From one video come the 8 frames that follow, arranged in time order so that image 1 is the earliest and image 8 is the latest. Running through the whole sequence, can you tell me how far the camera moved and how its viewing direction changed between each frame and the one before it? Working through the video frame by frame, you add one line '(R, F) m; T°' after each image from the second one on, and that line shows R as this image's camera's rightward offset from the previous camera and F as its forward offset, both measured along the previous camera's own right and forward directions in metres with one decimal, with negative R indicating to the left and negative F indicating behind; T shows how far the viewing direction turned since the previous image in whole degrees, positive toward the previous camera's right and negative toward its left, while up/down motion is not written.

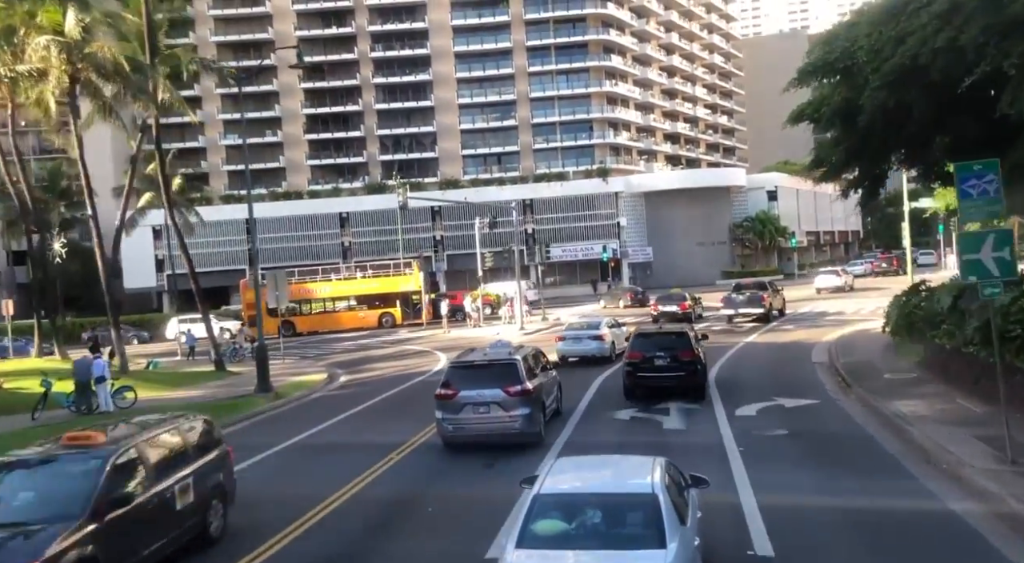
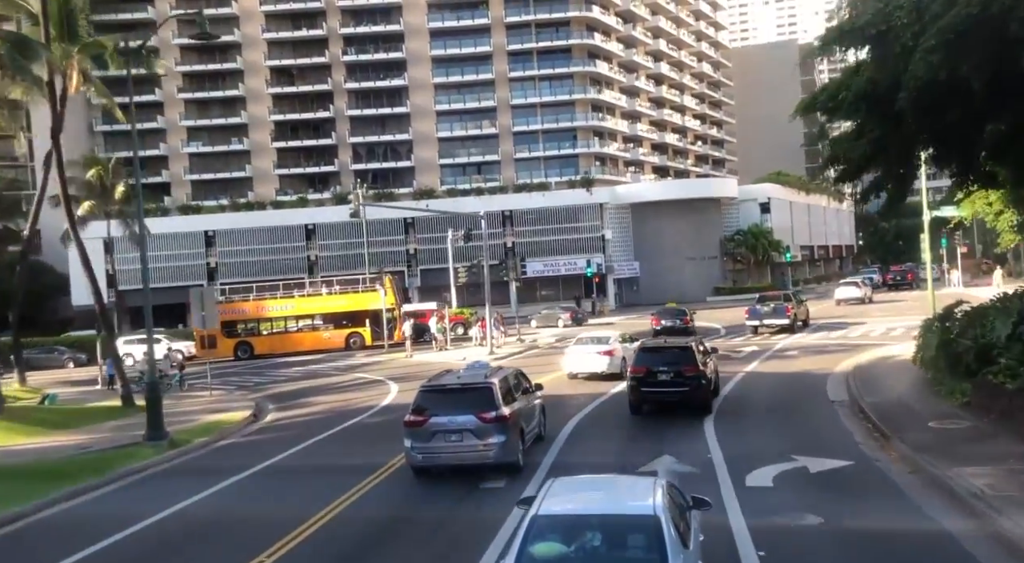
(+0.7, +5.1) m; +1°
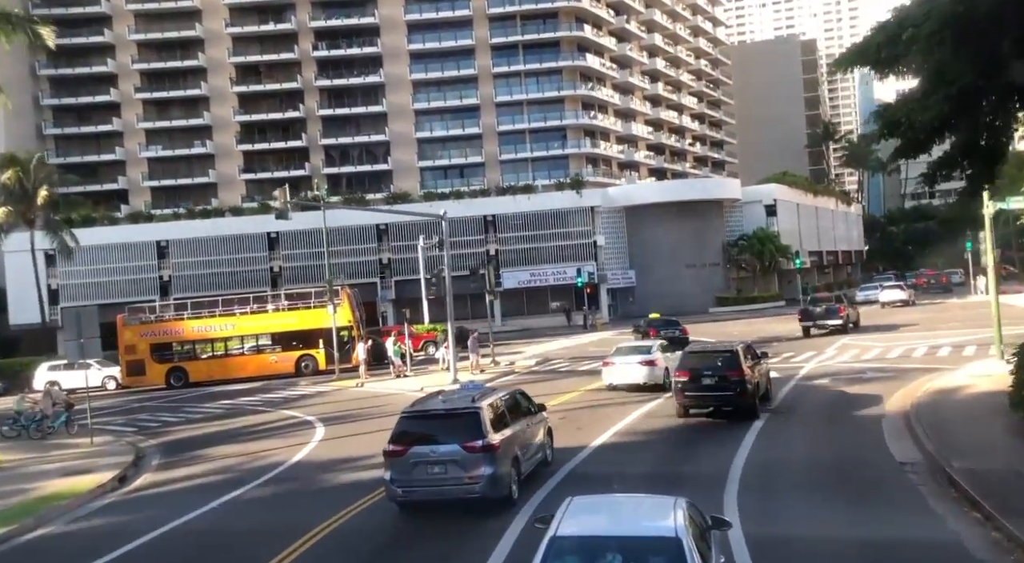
(+0.9, +7.0) m; 0°
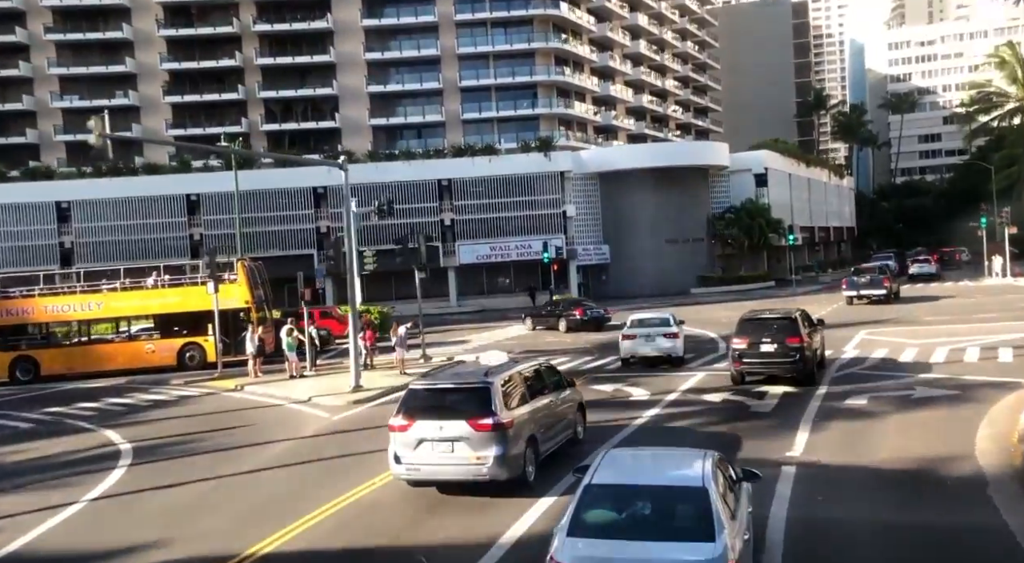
(+1.3, +8.9) m; +1°
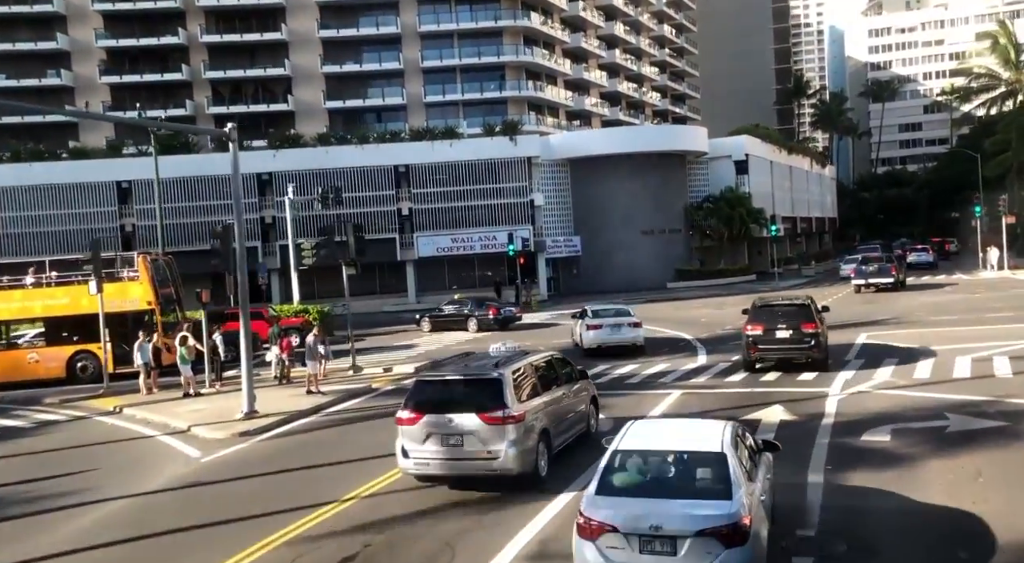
(+0.8, +5.0) m; +1°
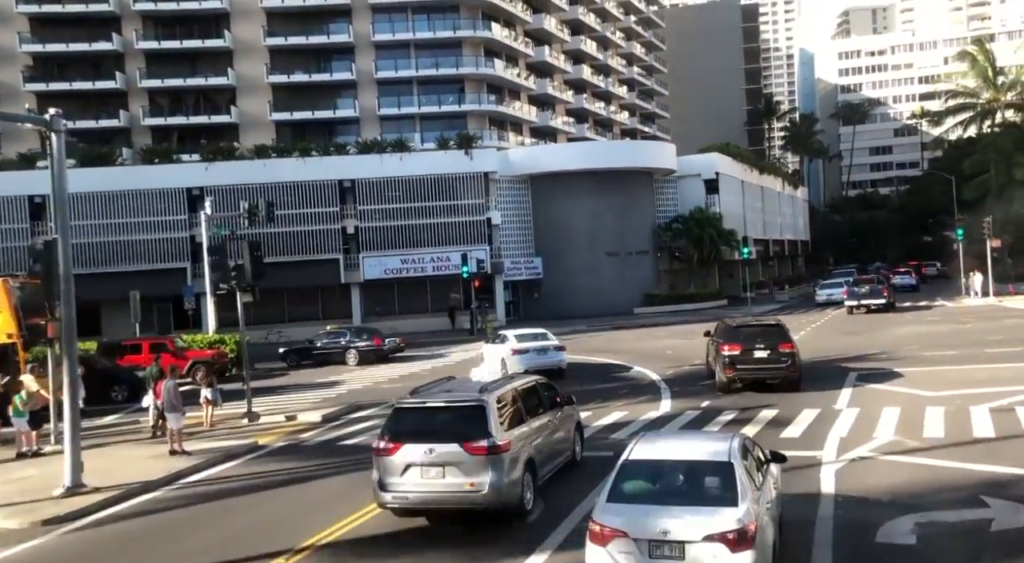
(+0.9, +4.6) m; +1°
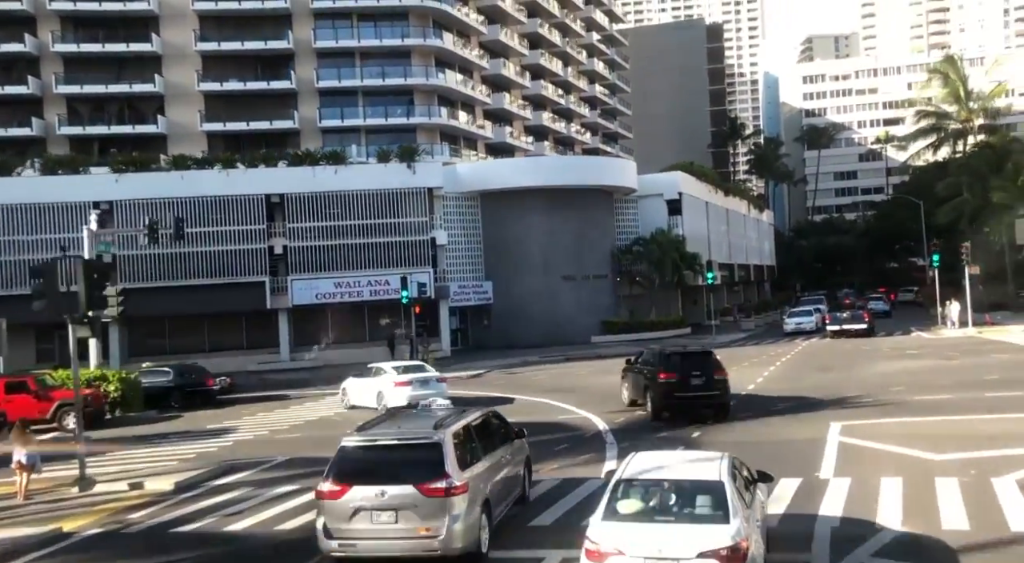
(+1.0, +4.9) m; +2°
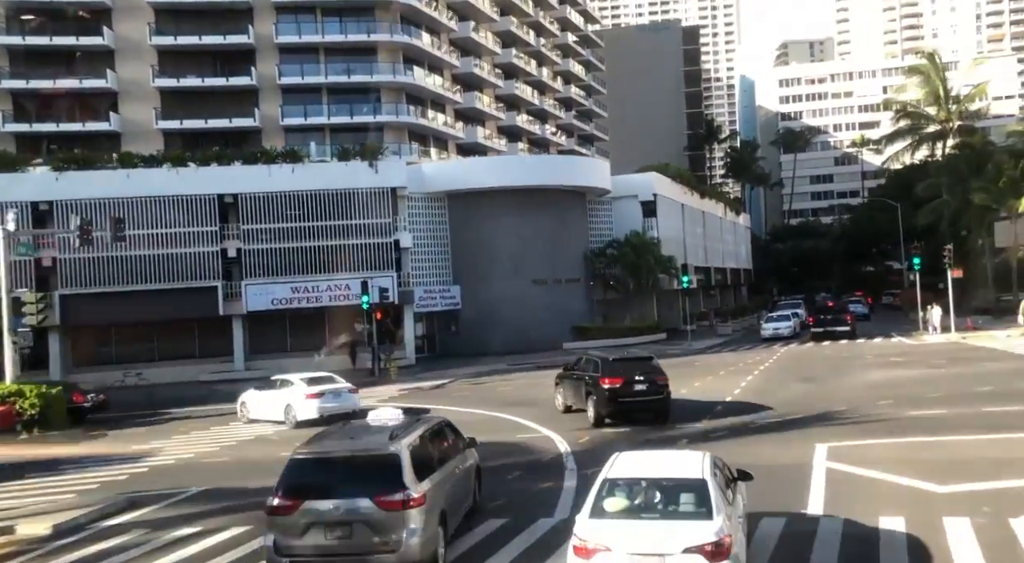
(+0.5, +2.5) m; +1°
